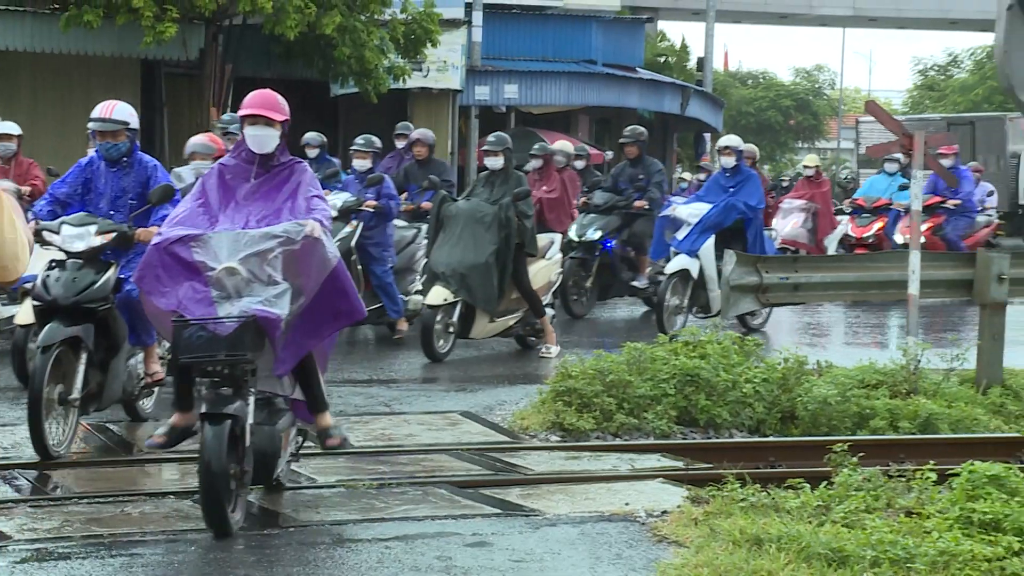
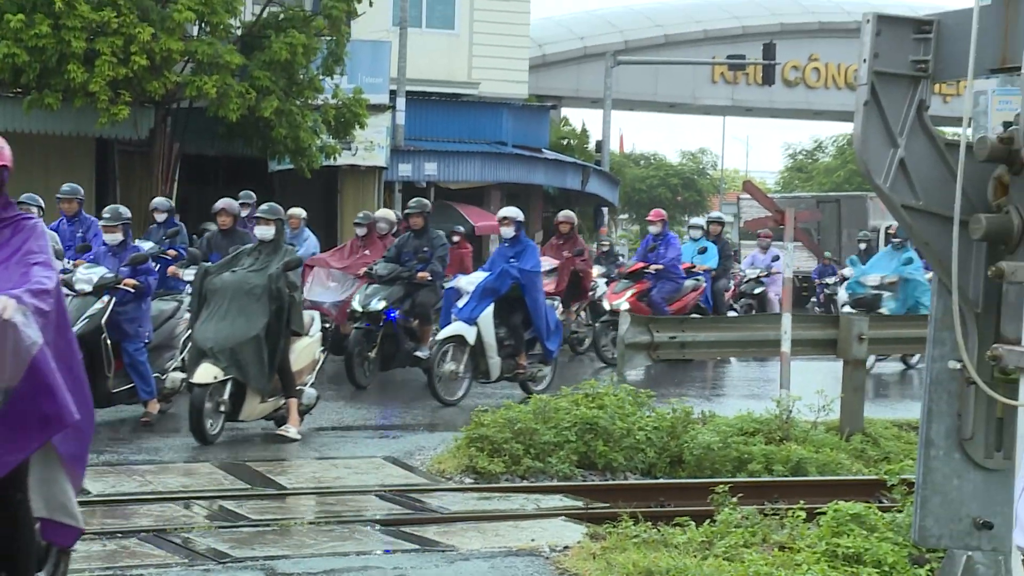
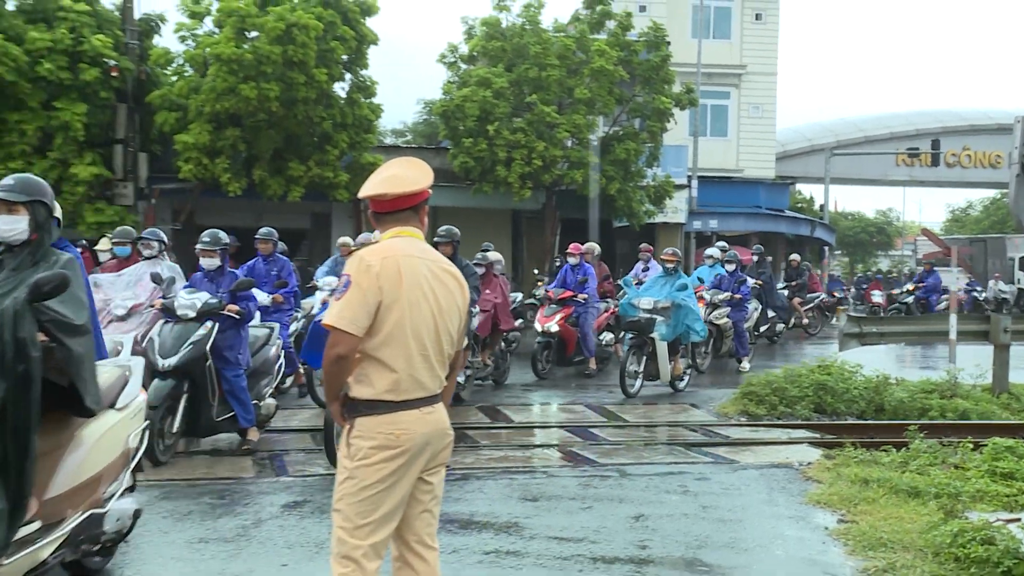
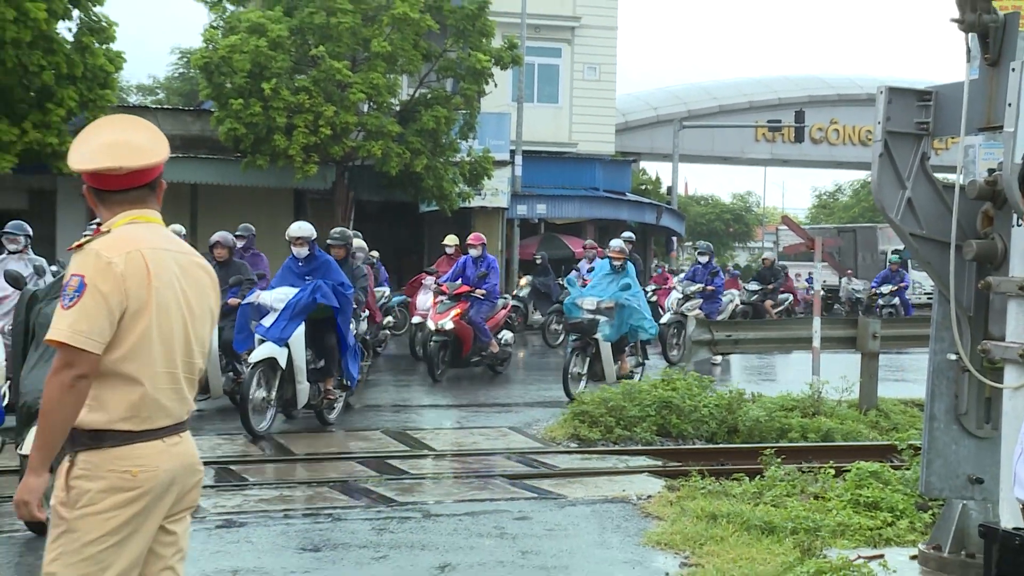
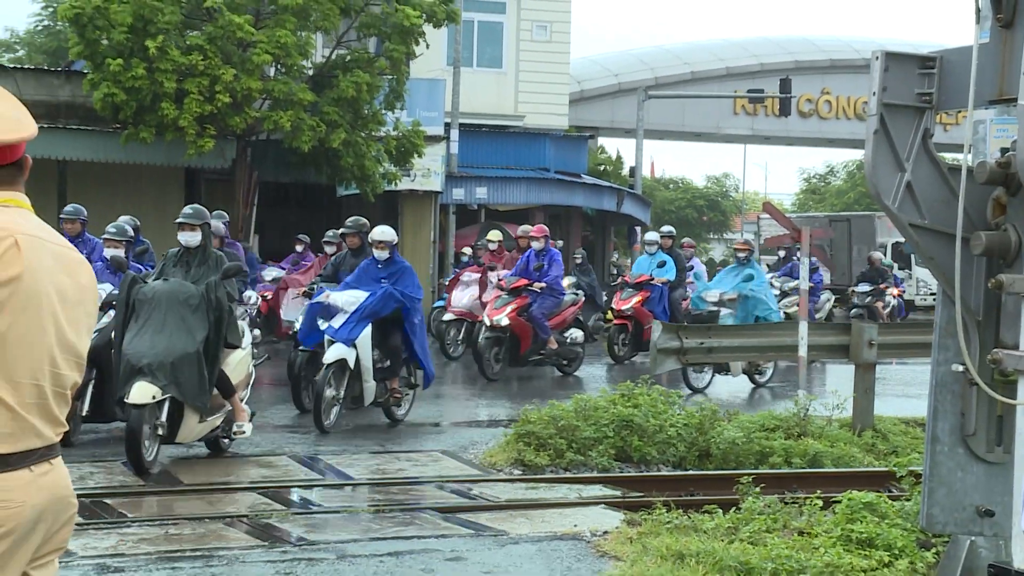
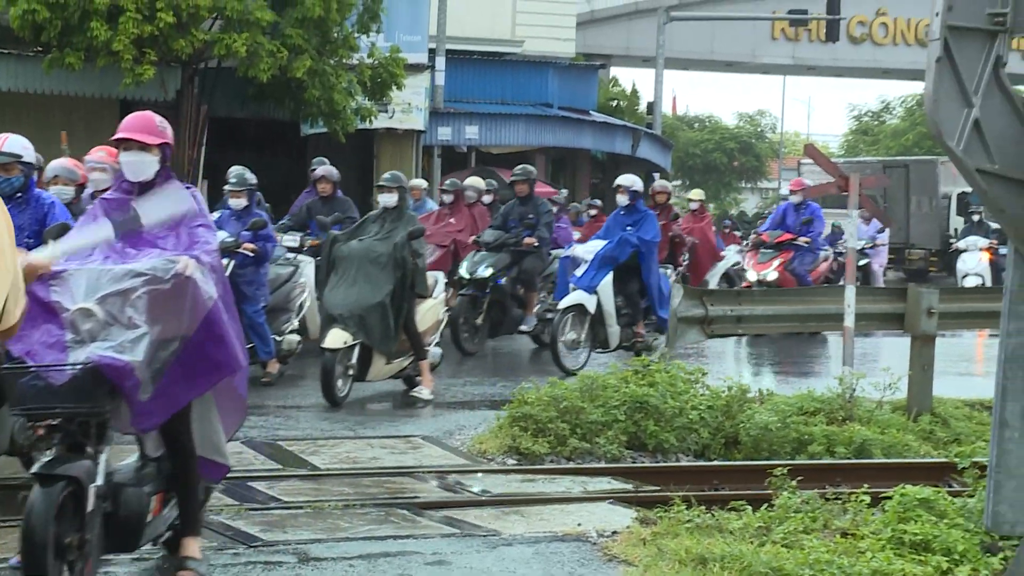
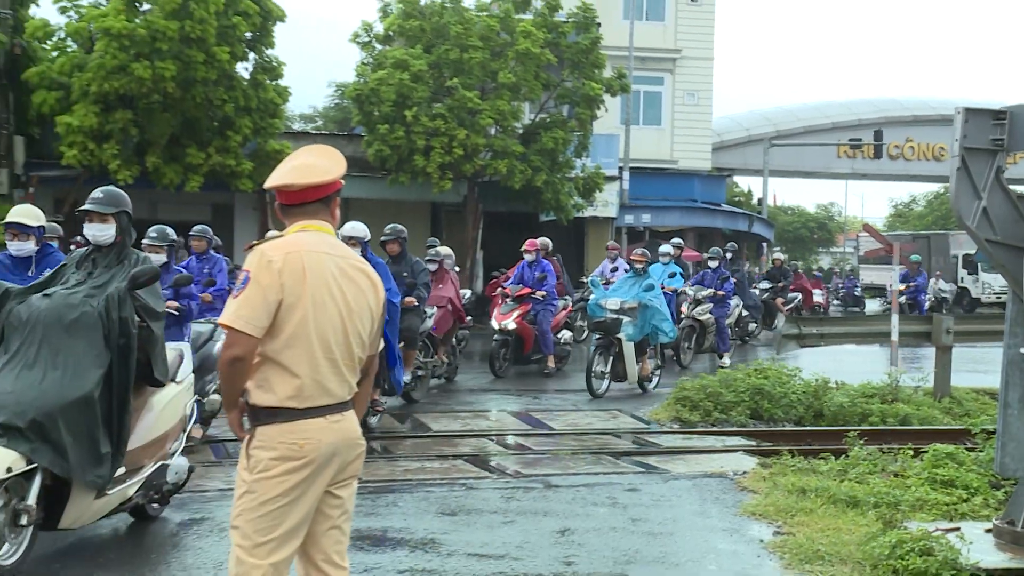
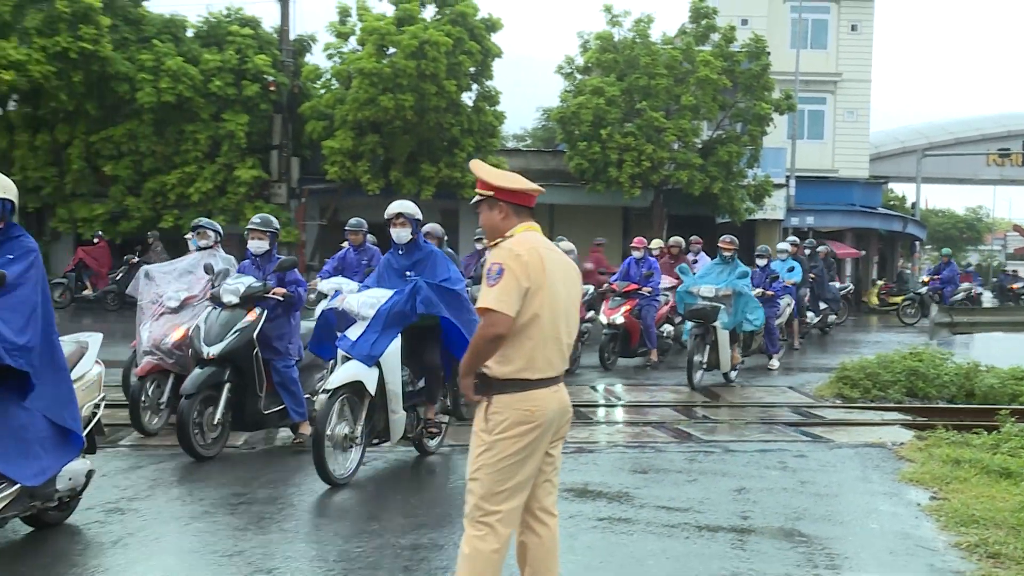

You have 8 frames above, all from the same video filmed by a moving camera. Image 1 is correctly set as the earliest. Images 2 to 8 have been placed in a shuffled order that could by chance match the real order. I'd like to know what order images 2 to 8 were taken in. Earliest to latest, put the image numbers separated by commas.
6, 2, 5, 4, 7, 3, 8
